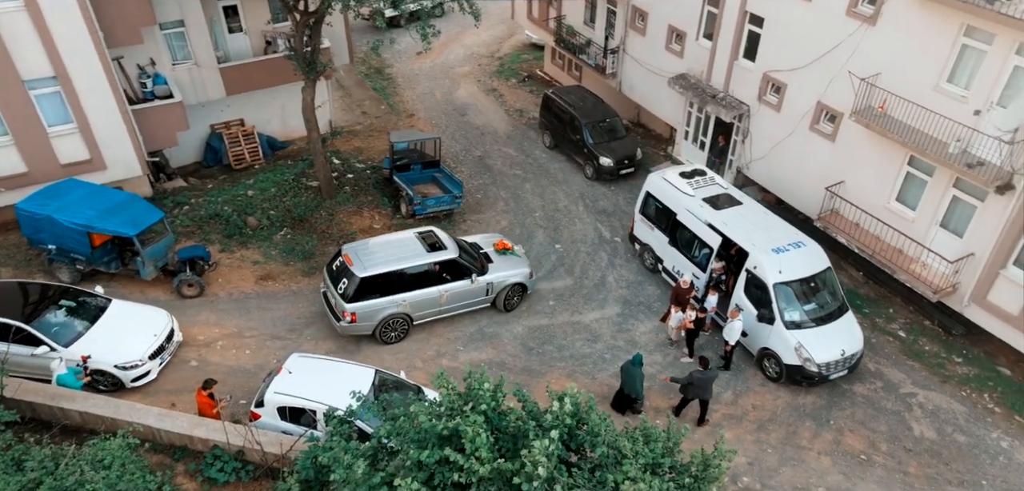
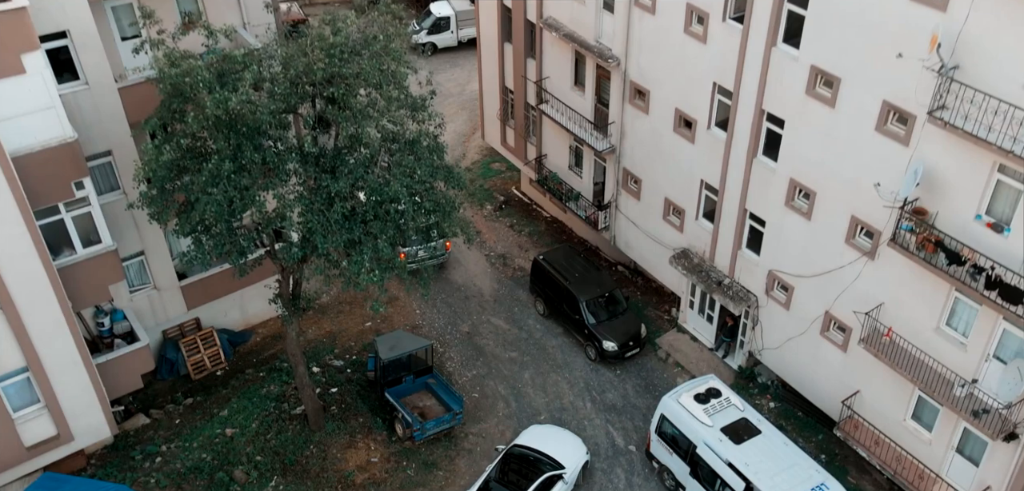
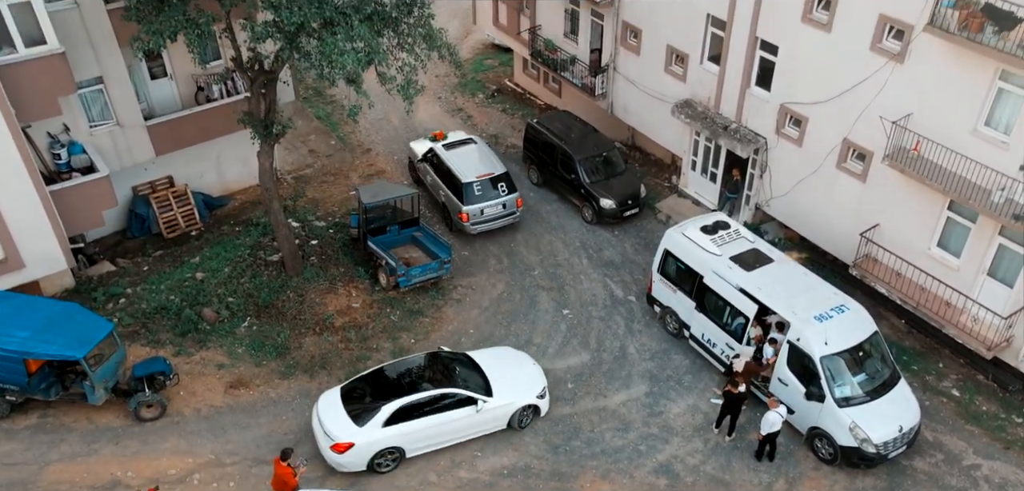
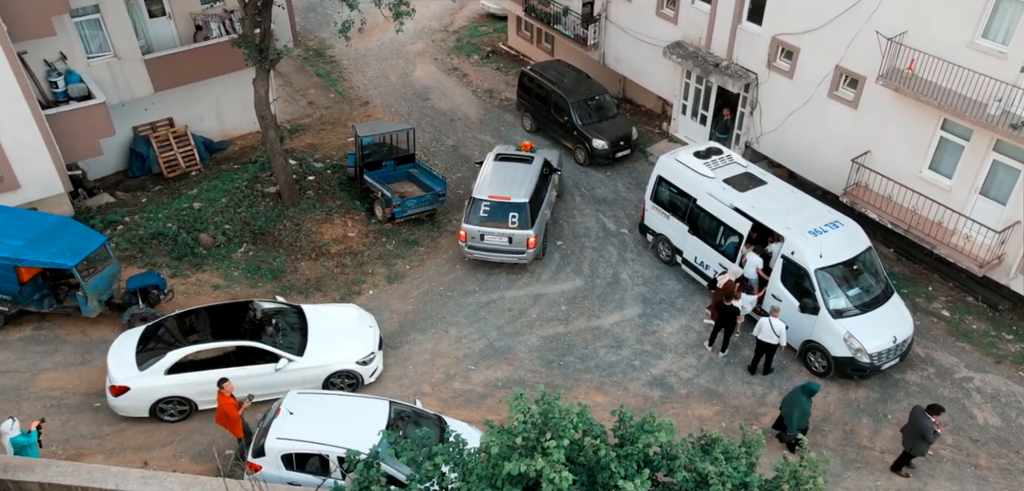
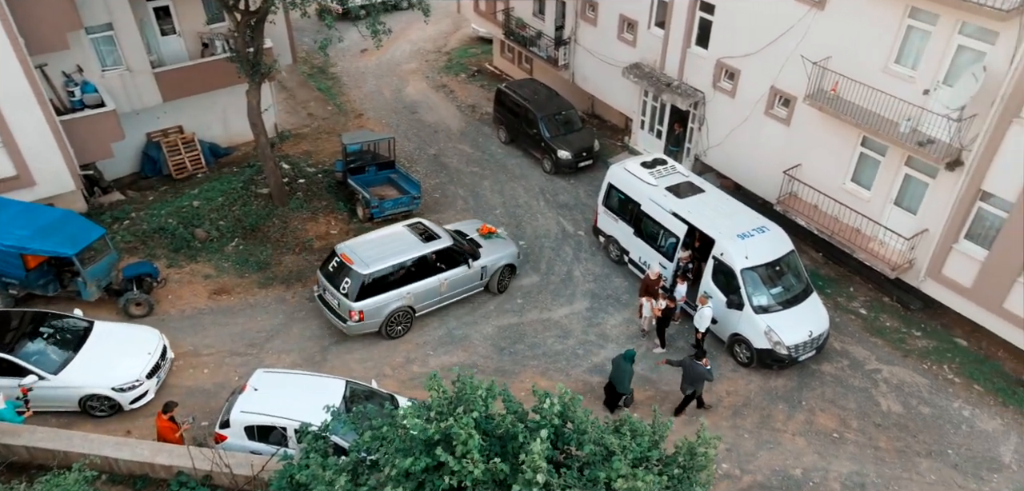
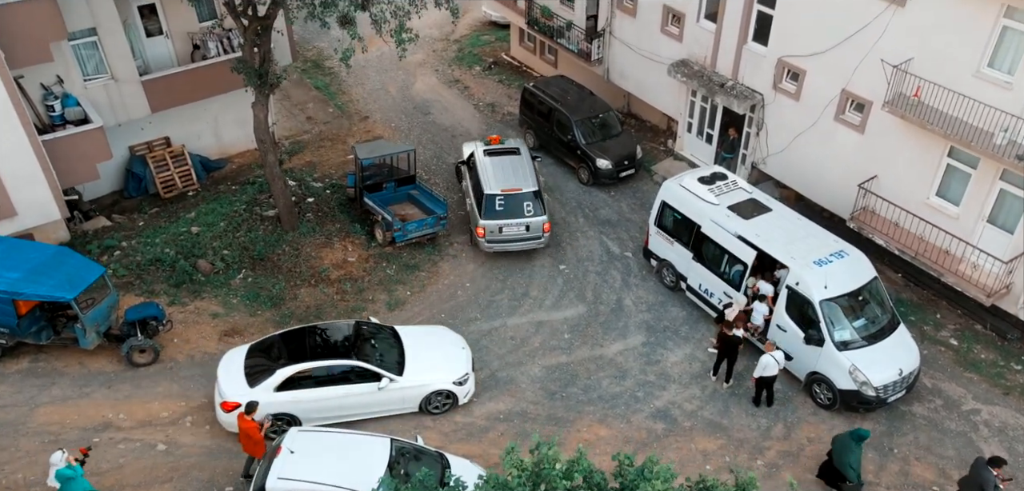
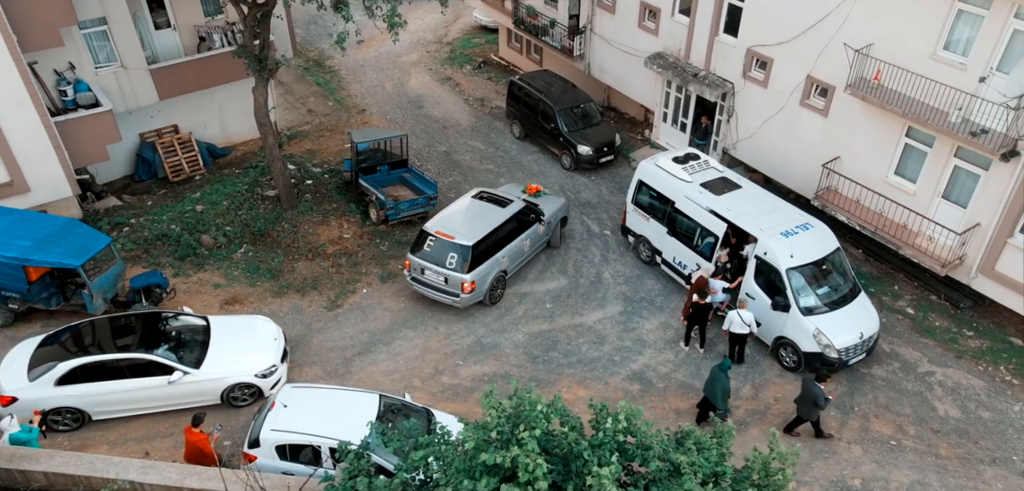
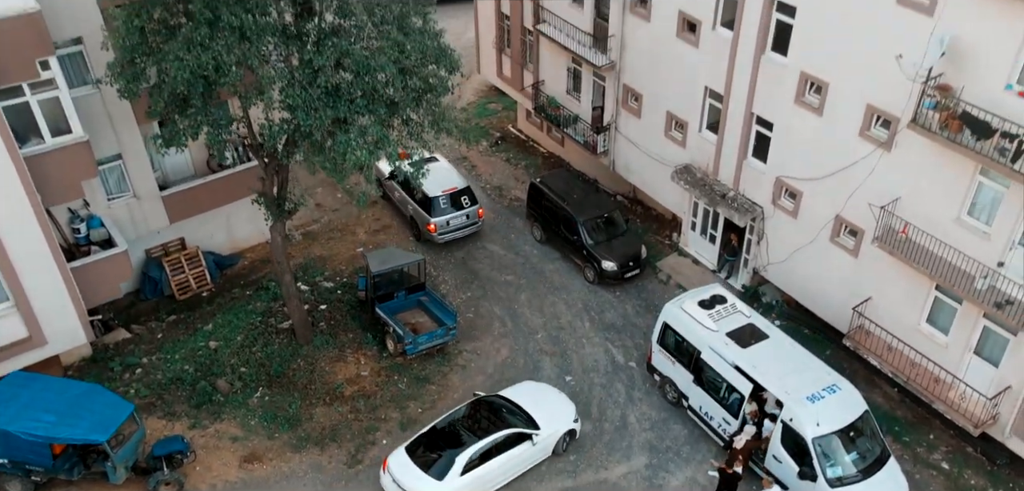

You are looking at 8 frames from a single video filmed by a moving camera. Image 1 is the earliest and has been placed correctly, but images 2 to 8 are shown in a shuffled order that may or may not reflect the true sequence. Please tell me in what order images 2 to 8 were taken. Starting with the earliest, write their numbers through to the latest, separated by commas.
5, 7, 4, 6, 3, 8, 2
